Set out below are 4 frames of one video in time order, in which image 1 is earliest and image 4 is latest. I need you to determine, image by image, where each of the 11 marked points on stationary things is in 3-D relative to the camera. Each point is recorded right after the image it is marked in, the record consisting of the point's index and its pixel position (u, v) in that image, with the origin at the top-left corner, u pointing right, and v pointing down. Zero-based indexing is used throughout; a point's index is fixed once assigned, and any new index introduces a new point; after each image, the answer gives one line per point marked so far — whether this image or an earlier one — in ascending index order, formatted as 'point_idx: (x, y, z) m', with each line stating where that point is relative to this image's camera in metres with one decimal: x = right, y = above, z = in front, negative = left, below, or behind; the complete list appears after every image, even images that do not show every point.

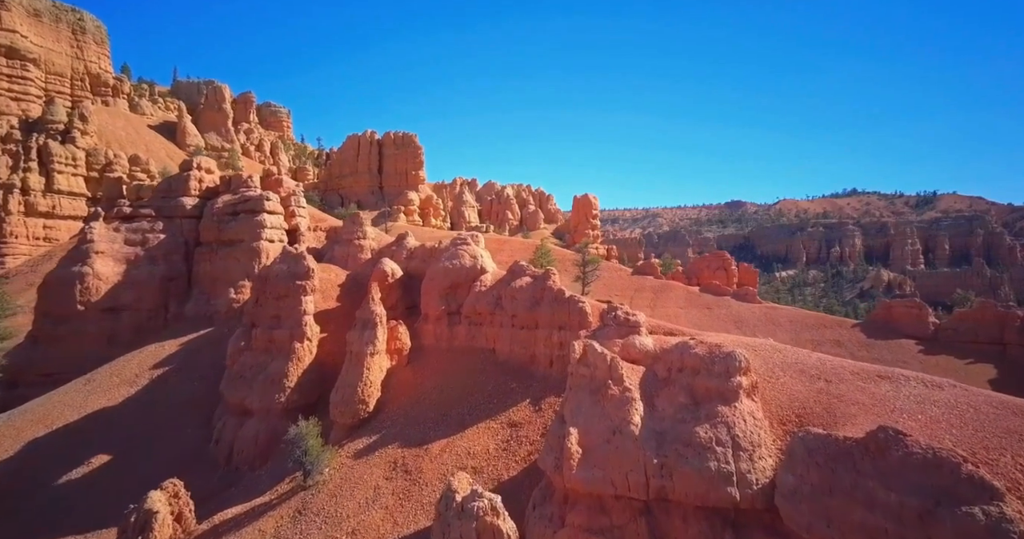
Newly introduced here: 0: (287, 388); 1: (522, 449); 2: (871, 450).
0: (-6.2, -3.3, +18.3) m
1: (+0.2, -4.0, +14.6) m
2: (+5.3, -2.7, +9.7) m
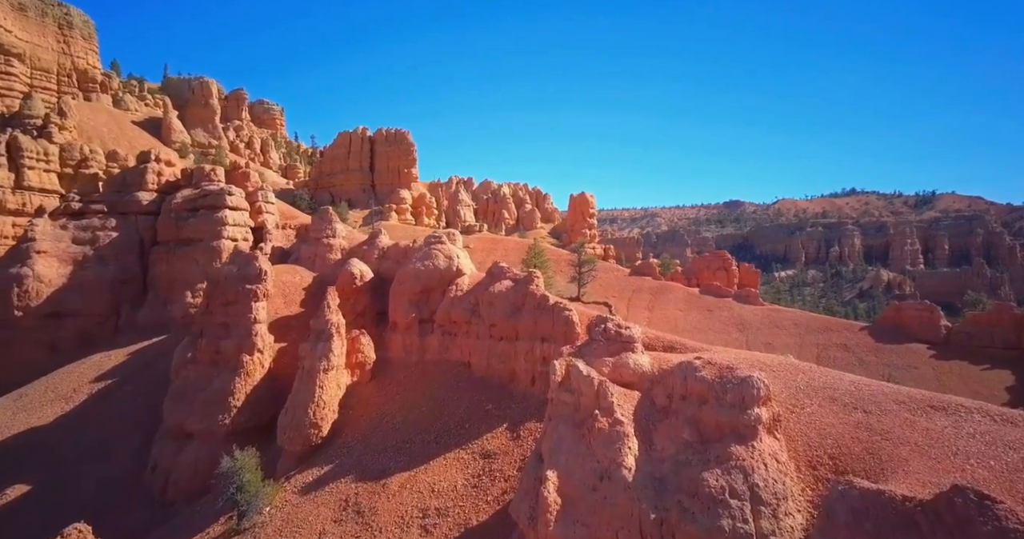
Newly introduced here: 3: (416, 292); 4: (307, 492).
0: (-6.7, -3.3, +16.0) m
1: (-0.3, -4.0, +12.3) m
2: (+4.8, -2.7, +7.4) m
3: (-2.6, -0.6, +17.9) m
4: (-4.2, -4.5, +13.5) m
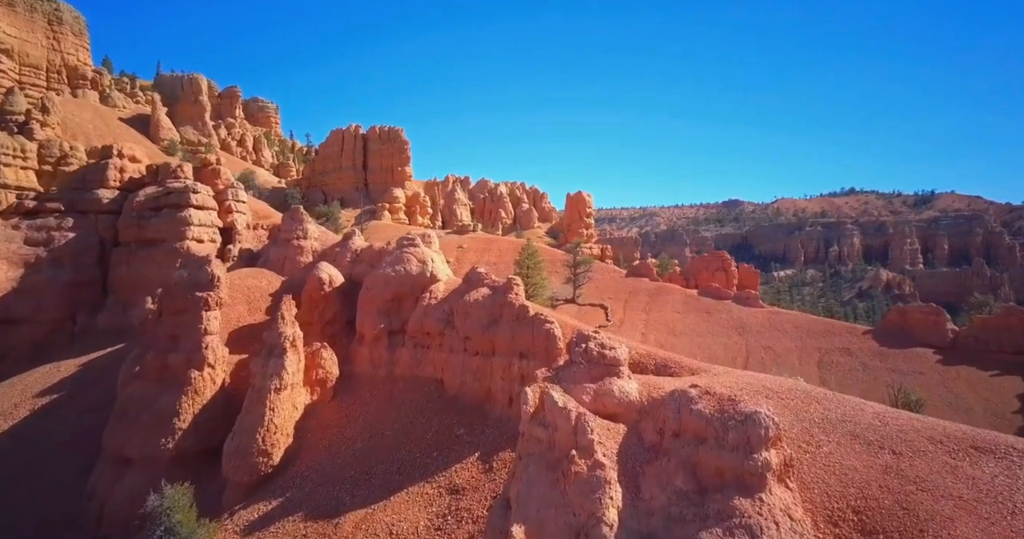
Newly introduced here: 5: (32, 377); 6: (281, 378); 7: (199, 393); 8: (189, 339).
0: (-7.2, -3.5, +14.3) m
1: (-0.8, -4.2, +10.7) m
2: (+4.3, -2.9, +5.8) m
3: (-3.1, -0.8, +16.3) m
4: (-4.7, -4.7, +11.9) m
5: (-14.4, -3.2, +19.9) m
6: (-4.7, -2.2, +13.6) m
7: (-7.0, -2.7, +14.8) m
8: (-7.5, -1.6, +15.4) m
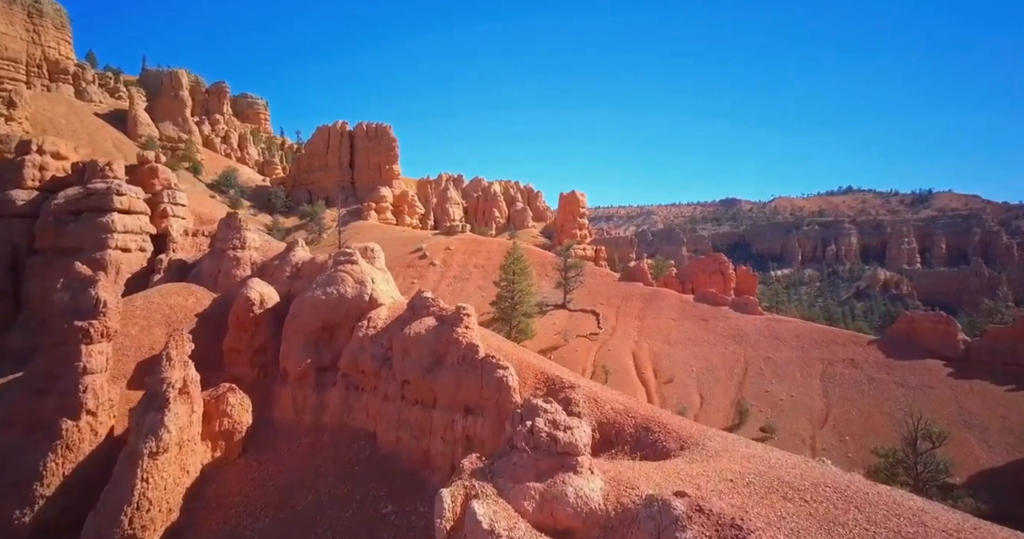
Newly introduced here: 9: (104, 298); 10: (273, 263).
0: (-8.1, -3.9, +11.5) m
1: (-1.7, -4.7, +7.9) m
2: (+3.4, -3.4, +2.9) m
3: (-4.0, -1.2, +13.4) m
4: (-5.6, -5.1, +9.0) m
5: (-15.3, -3.6, +17.0) m
6: (-5.6, -2.7, +10.8) m
7: (-7.9, -3.2, +12.0) m
8: (-8.4, -2.1, +12.5) m
9: (-8.0, -0.5, +13.1) m
10: (-6.6, +0.2, +18.6) m
